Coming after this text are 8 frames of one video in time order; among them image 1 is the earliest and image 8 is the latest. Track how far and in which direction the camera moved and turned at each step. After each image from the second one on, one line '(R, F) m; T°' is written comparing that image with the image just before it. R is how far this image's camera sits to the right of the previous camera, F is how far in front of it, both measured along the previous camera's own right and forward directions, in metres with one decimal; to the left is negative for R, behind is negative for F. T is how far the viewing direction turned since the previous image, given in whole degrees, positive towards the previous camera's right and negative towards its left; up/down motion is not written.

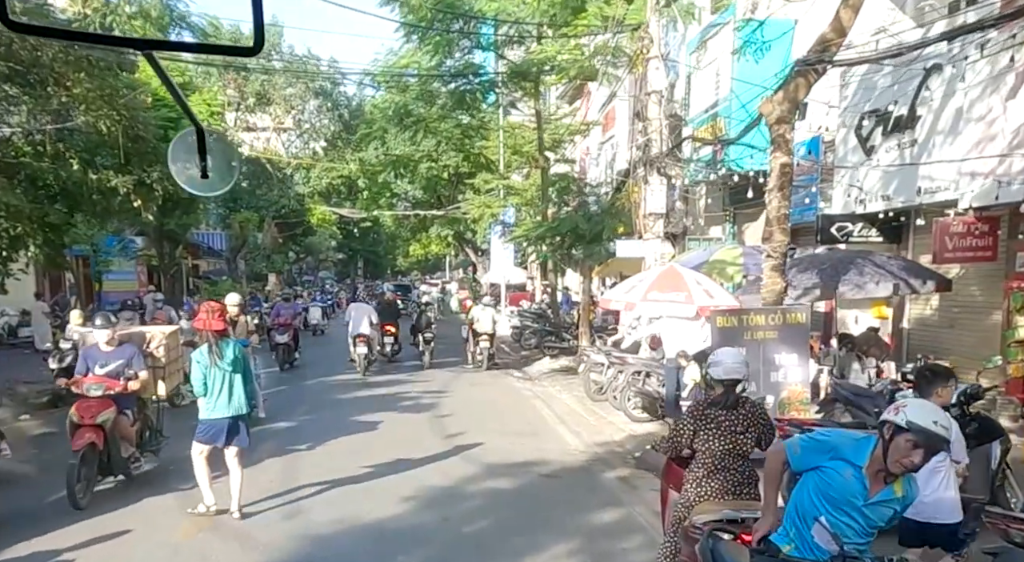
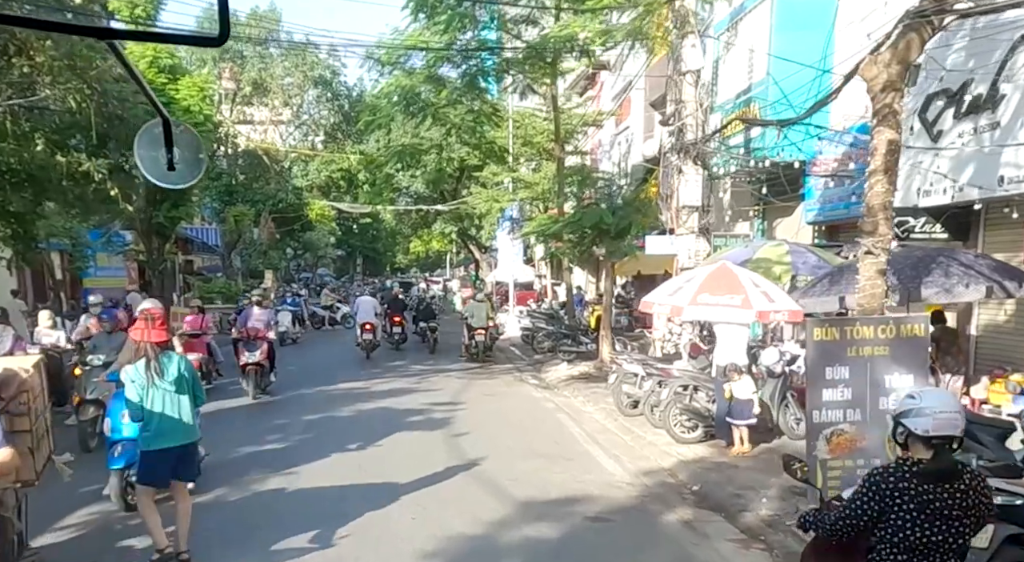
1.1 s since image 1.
(-0.3, +1.3) m; 0°
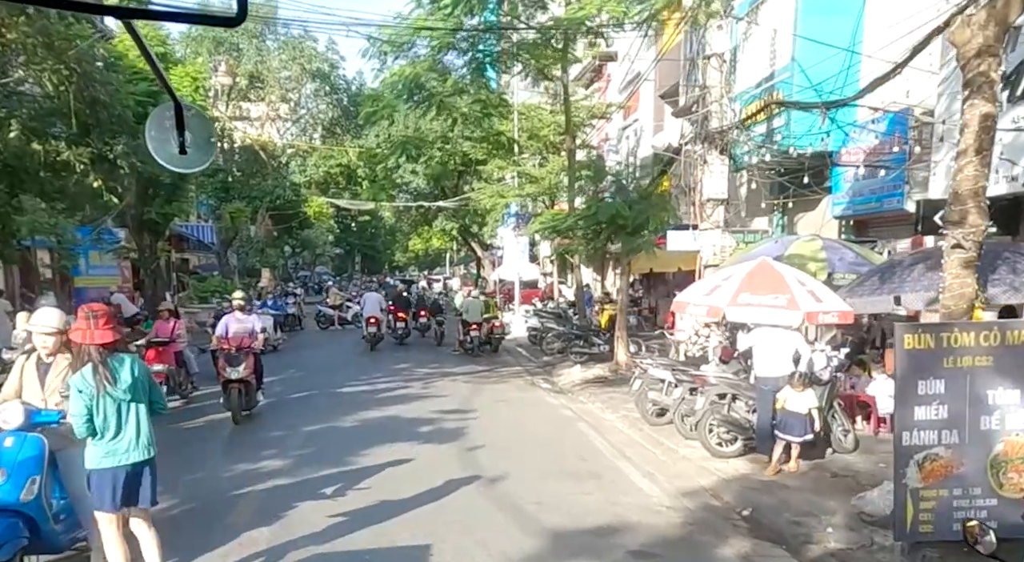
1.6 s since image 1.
(-0.2, +0.8) m; 0°
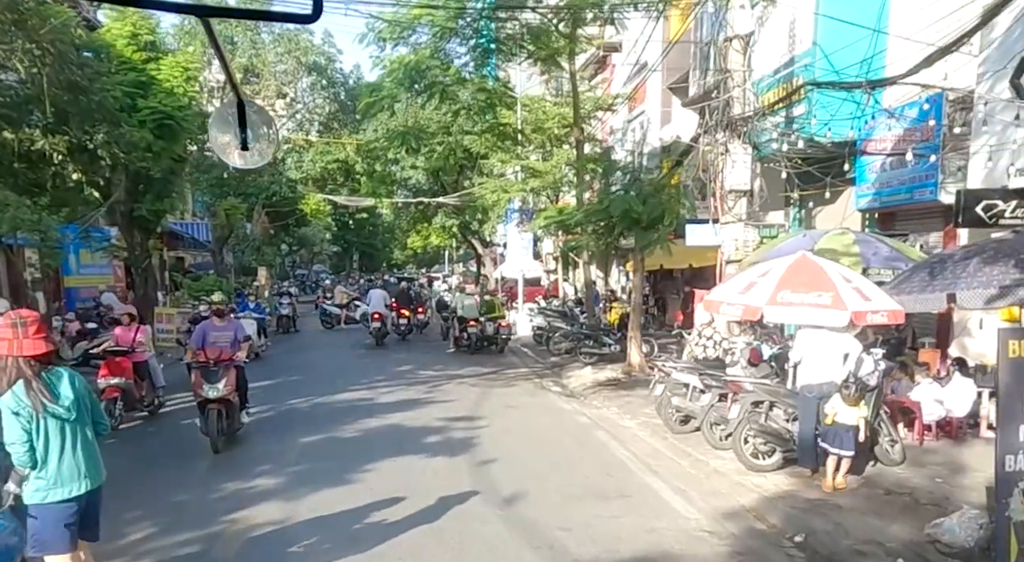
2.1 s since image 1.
(-0.2, +0.7) m; 0°
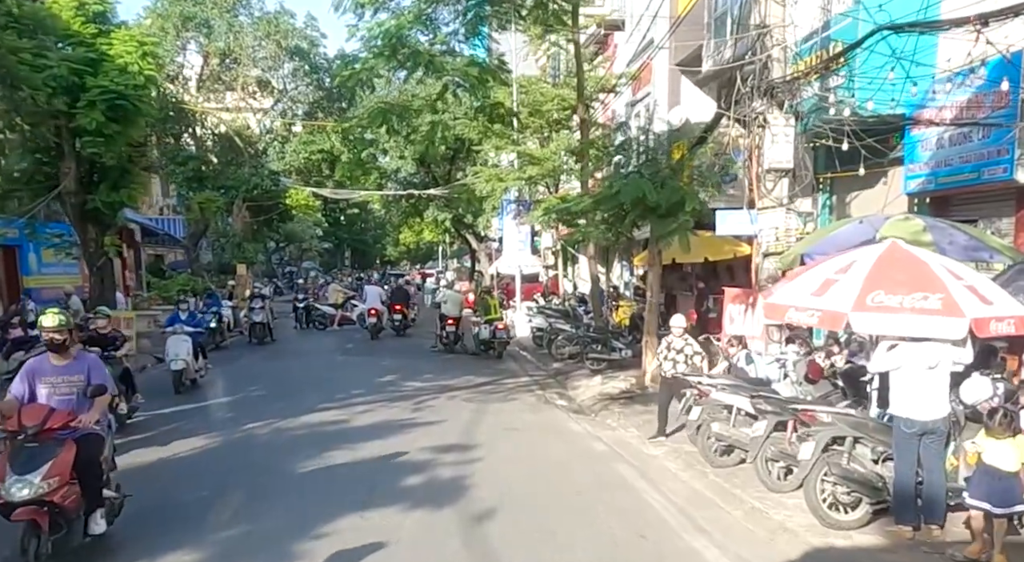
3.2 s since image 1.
(0.0, +1.7) m; 0°
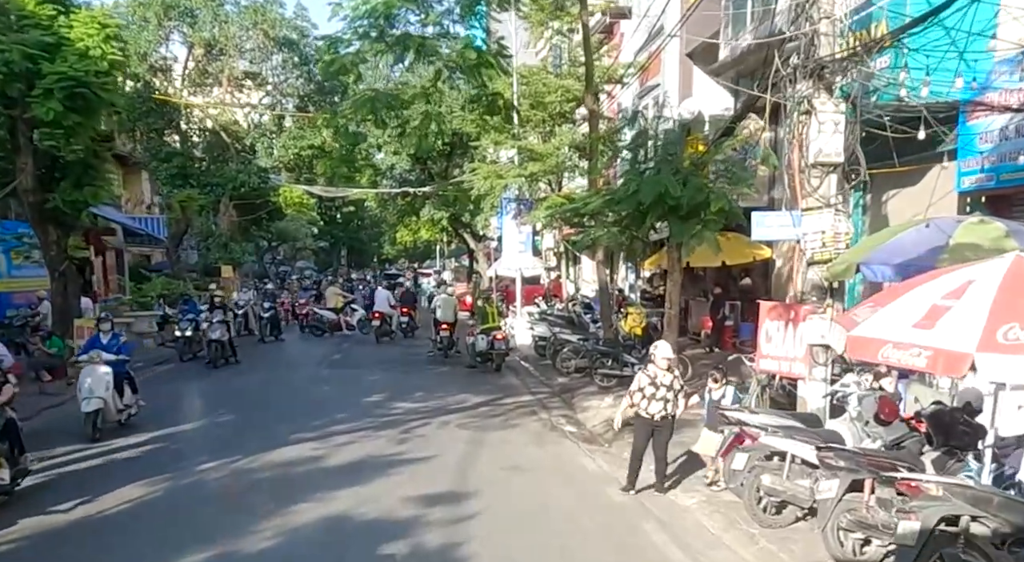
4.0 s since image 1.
(0.0, +1.3) m; 0°
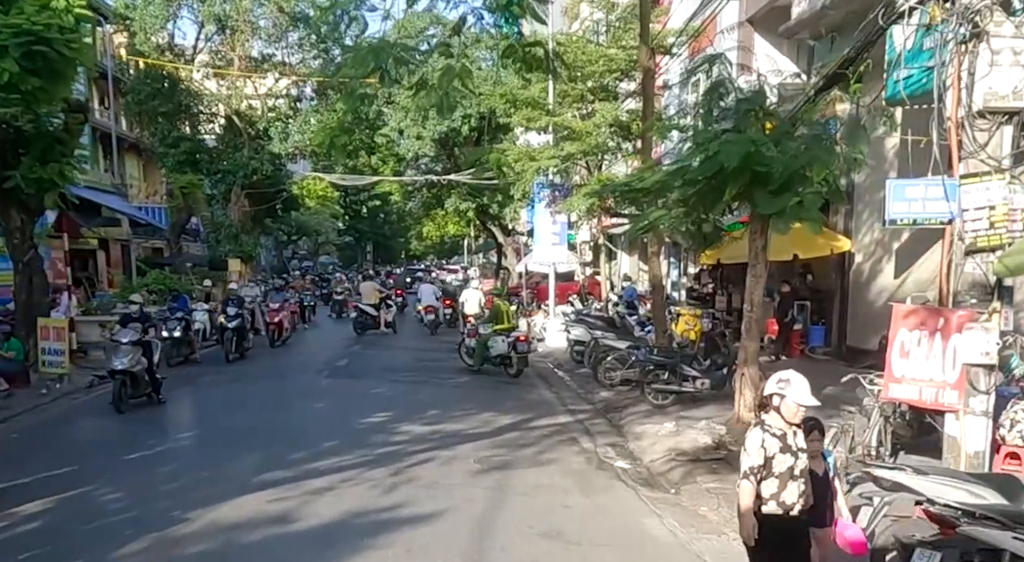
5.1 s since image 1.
(-0.1, +2.1) m; -2°
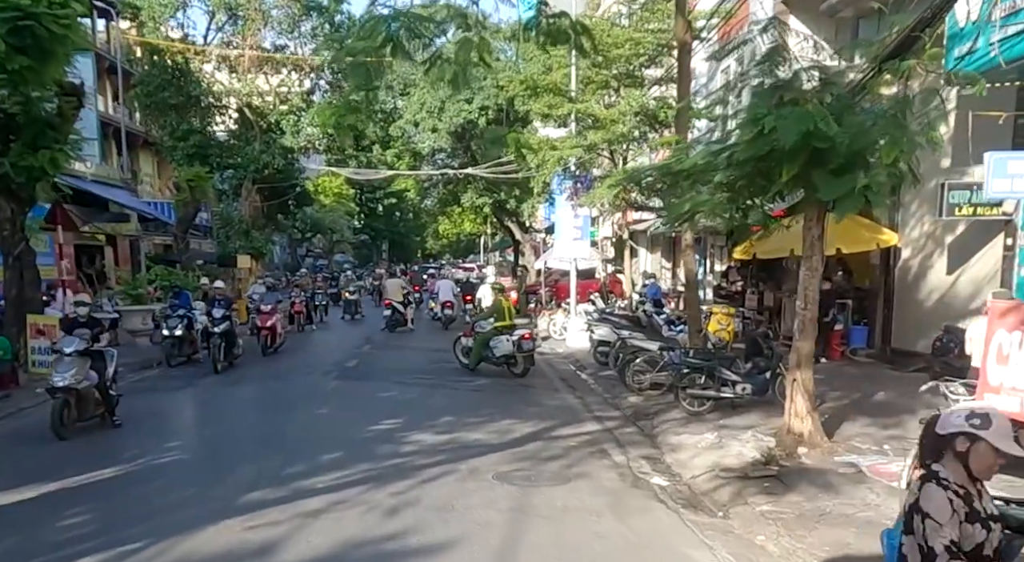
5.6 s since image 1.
(-0.1, +0.9) m; -1°
